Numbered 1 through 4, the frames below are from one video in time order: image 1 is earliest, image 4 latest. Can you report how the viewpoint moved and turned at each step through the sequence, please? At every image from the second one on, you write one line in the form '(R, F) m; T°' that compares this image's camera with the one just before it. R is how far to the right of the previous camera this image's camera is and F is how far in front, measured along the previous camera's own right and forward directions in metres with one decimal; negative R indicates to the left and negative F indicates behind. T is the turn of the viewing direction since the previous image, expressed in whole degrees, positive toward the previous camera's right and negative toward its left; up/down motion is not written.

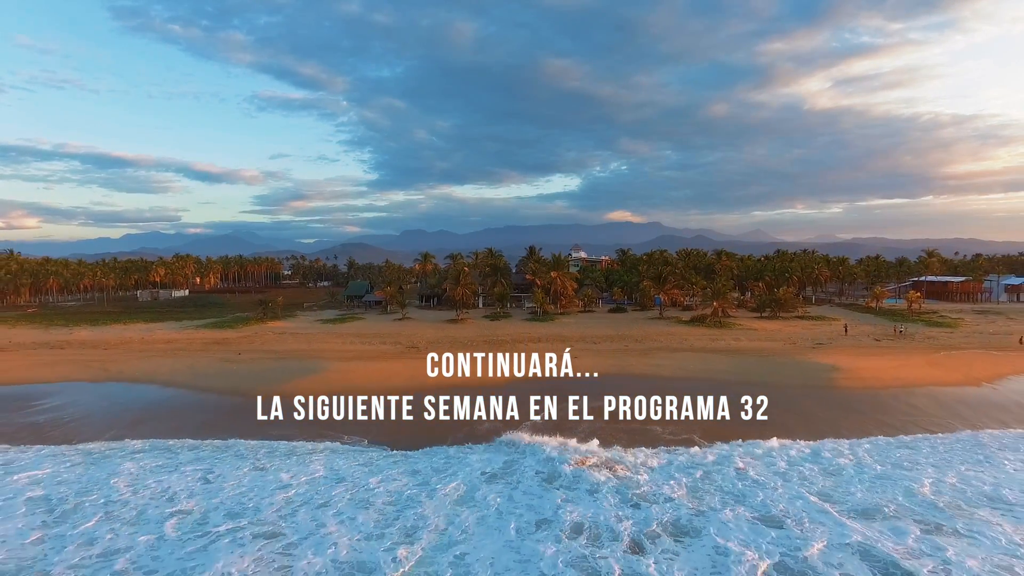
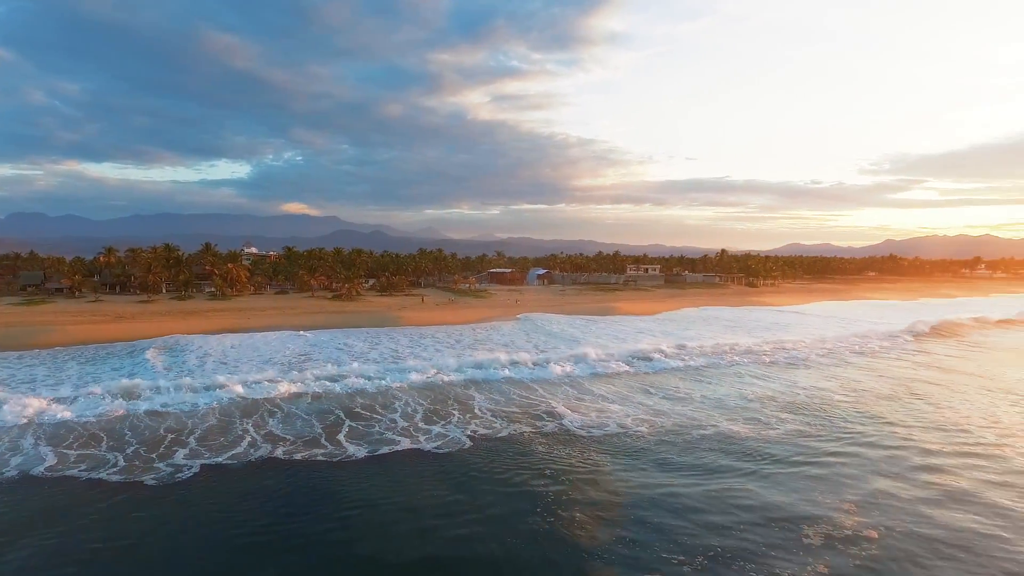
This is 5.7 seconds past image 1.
(-1.4, -12.6) m; +29°
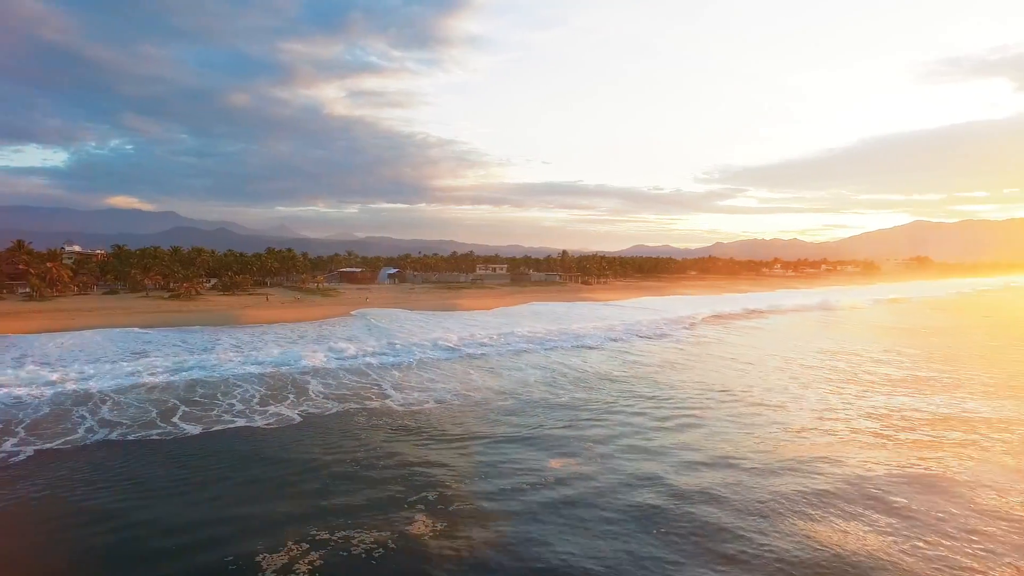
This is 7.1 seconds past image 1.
(+0.7, -2.3) m; +13°
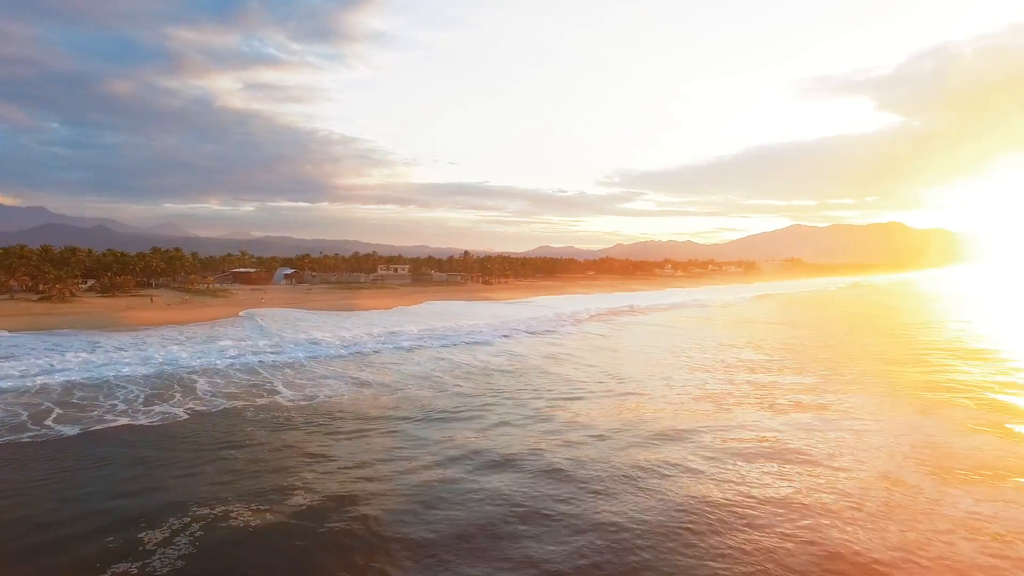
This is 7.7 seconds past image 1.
(+0.5, -1.0) m; +8°
